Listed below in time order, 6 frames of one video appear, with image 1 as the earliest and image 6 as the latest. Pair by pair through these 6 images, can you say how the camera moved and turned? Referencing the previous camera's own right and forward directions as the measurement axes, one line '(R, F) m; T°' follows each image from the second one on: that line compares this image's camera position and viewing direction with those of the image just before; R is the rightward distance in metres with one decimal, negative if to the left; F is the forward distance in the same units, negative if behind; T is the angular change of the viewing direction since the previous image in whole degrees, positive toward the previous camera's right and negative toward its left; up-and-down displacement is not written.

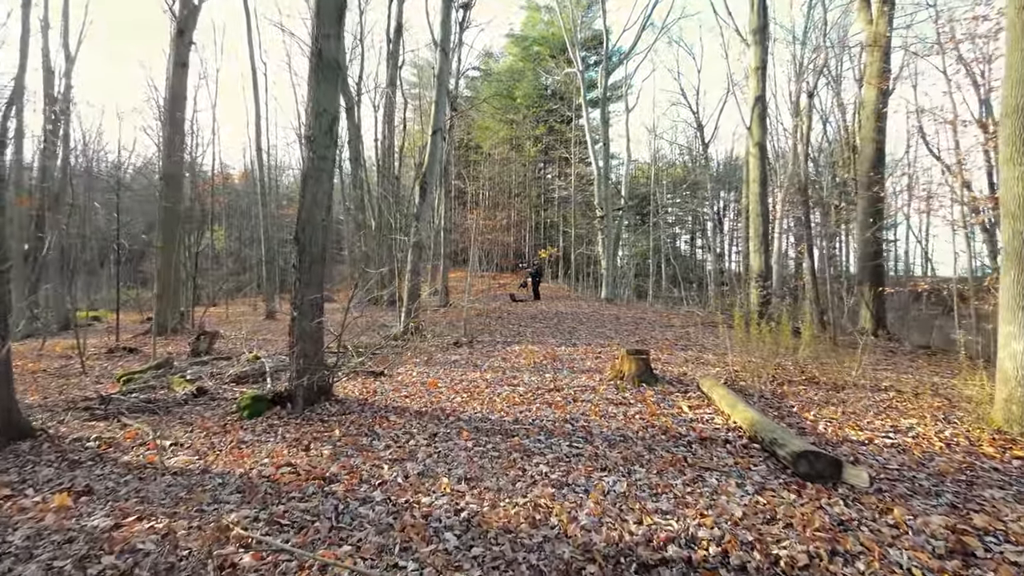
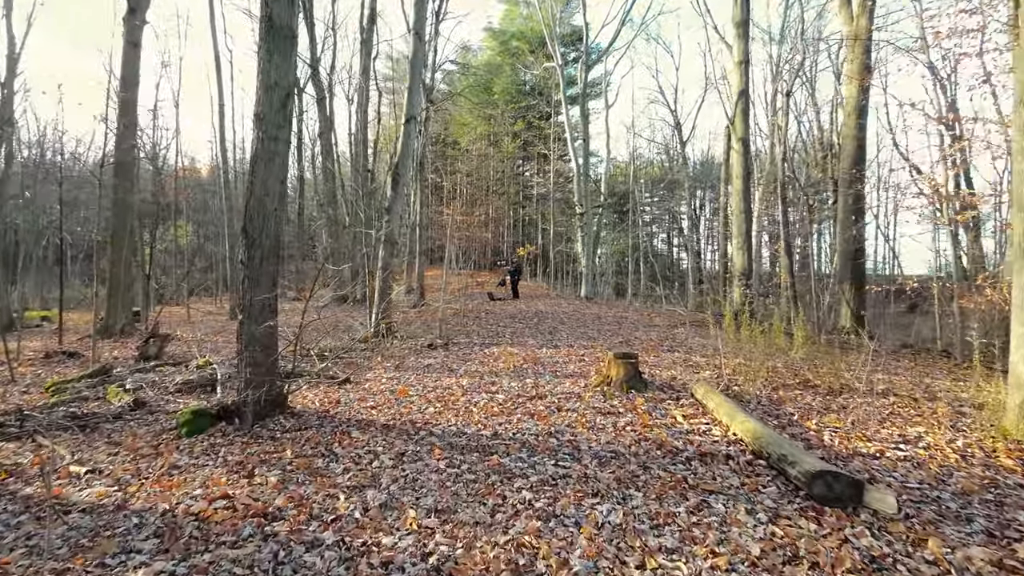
(0.0, +0.6) m; +3°
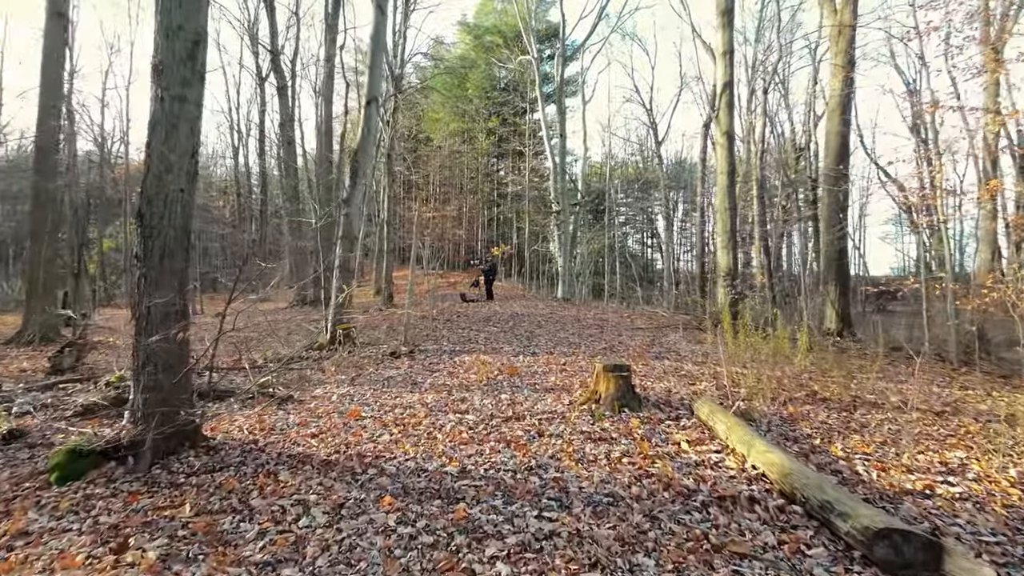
(0.0, +1.0) m; +3°
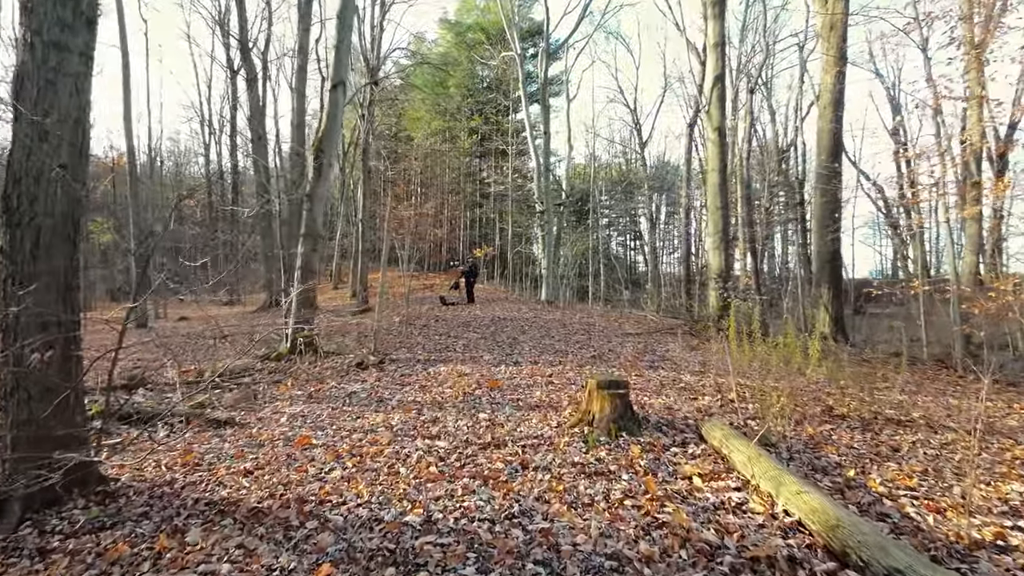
(0.0, +0.8) m; +2°
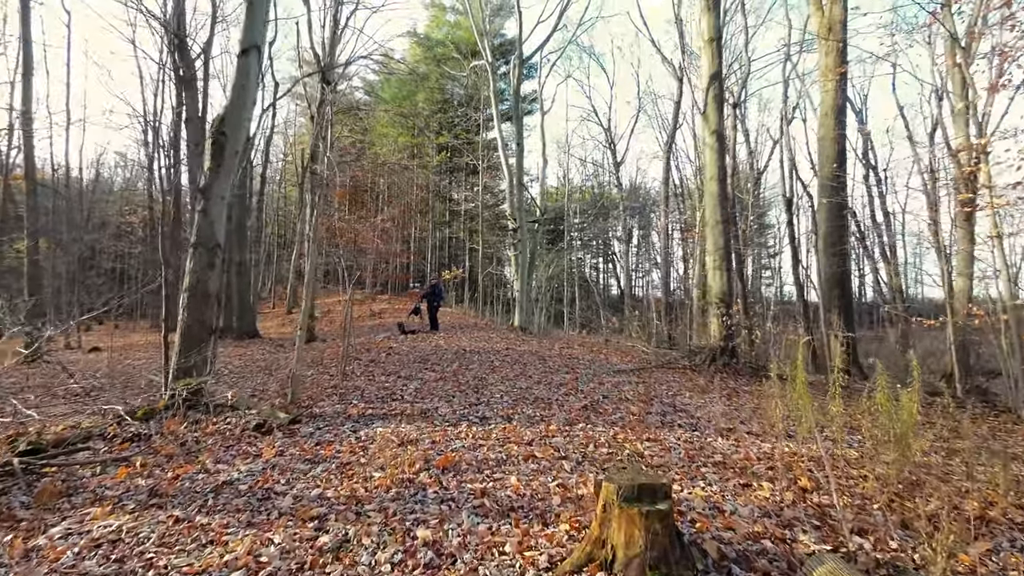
(+0.1, +2.0) m; +3°
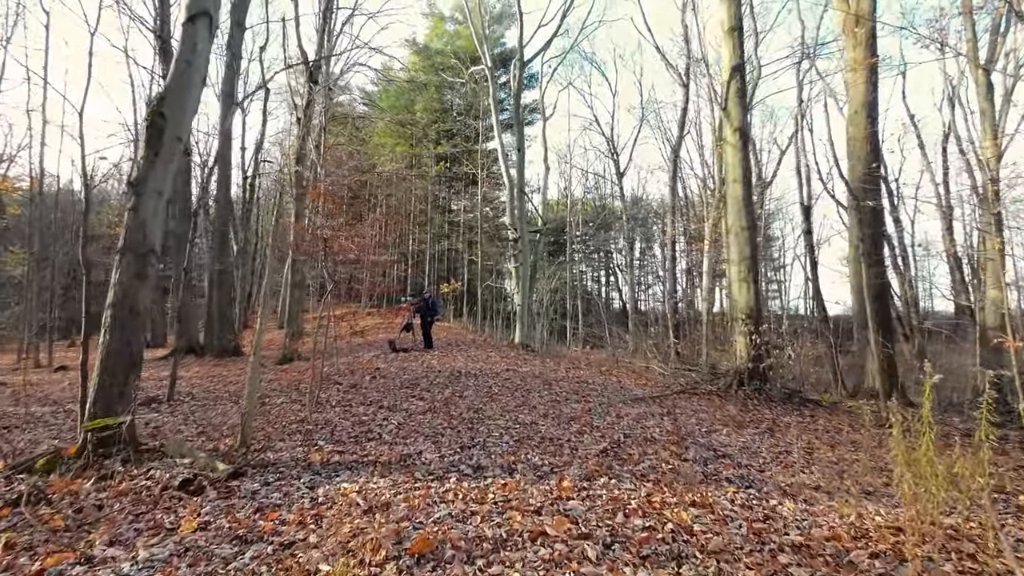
(0.0, +1.2) m; 0°
